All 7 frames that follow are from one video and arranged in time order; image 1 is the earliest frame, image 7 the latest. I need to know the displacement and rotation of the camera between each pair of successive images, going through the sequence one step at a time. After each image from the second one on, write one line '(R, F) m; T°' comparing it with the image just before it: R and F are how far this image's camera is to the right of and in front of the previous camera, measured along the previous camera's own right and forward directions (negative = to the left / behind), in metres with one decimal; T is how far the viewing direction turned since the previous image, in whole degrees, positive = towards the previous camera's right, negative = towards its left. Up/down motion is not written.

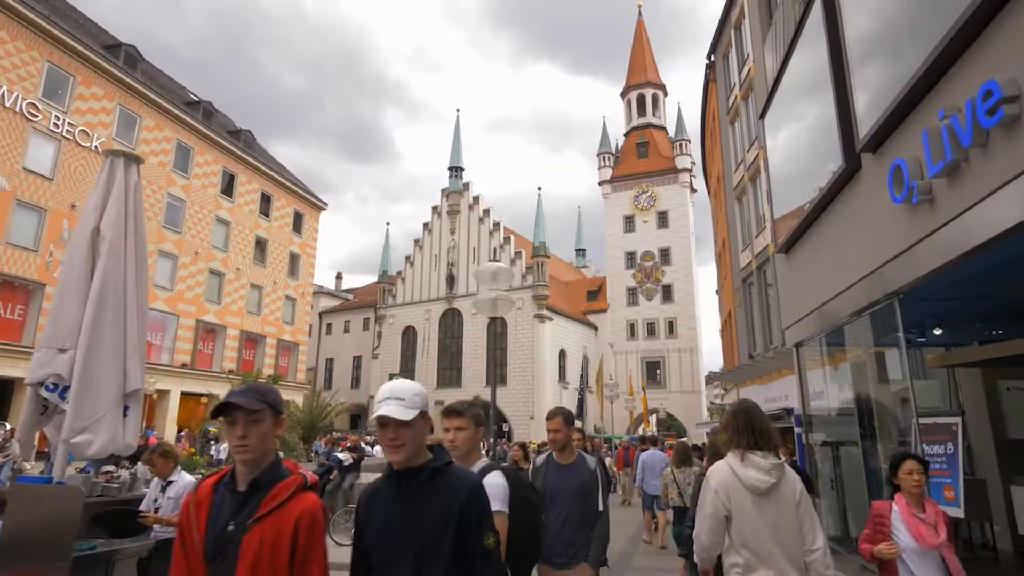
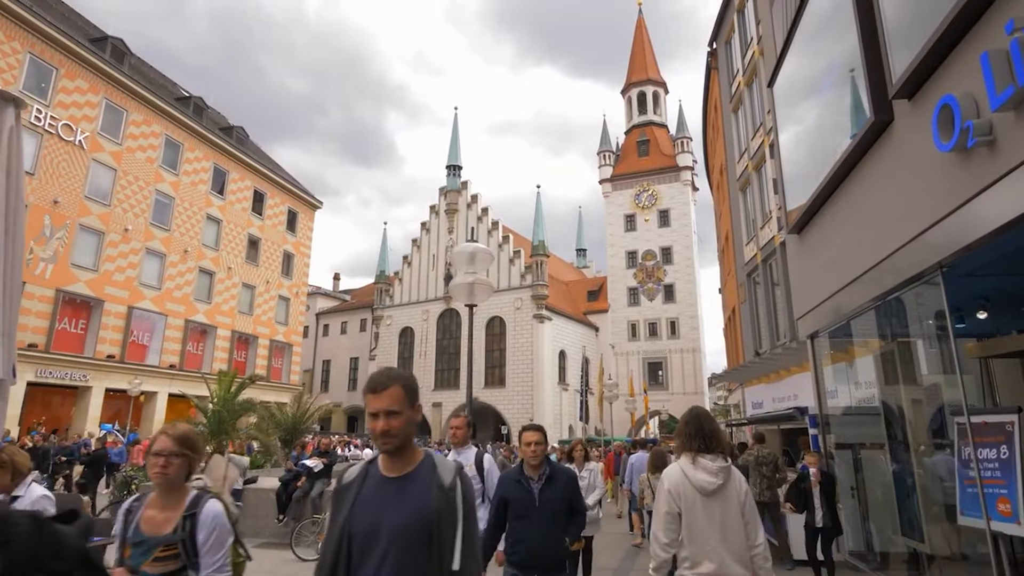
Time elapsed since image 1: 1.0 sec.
(+0.2, +0.8) m; 0°
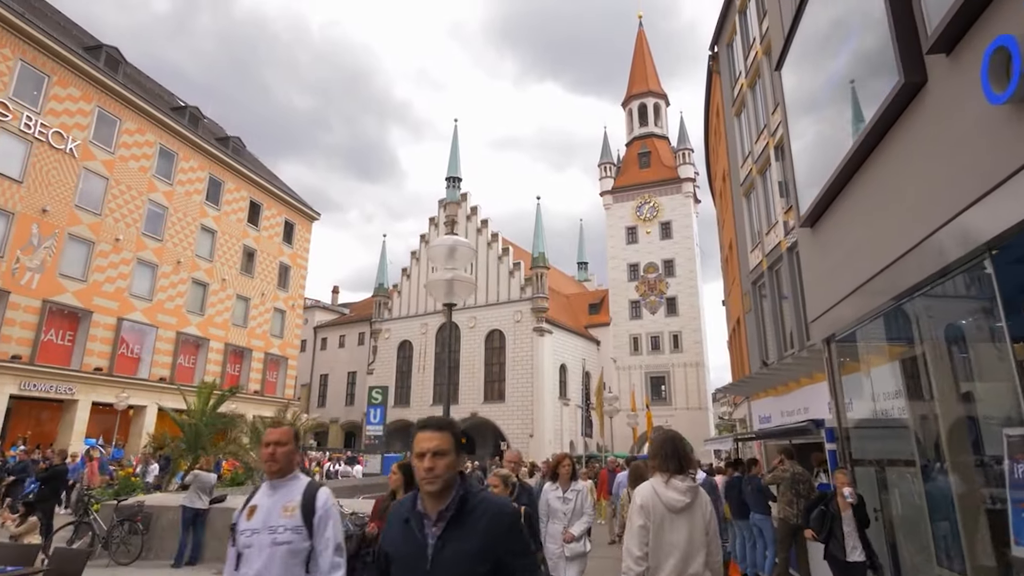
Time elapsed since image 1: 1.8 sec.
(+0.2, +0.7) m; 0°
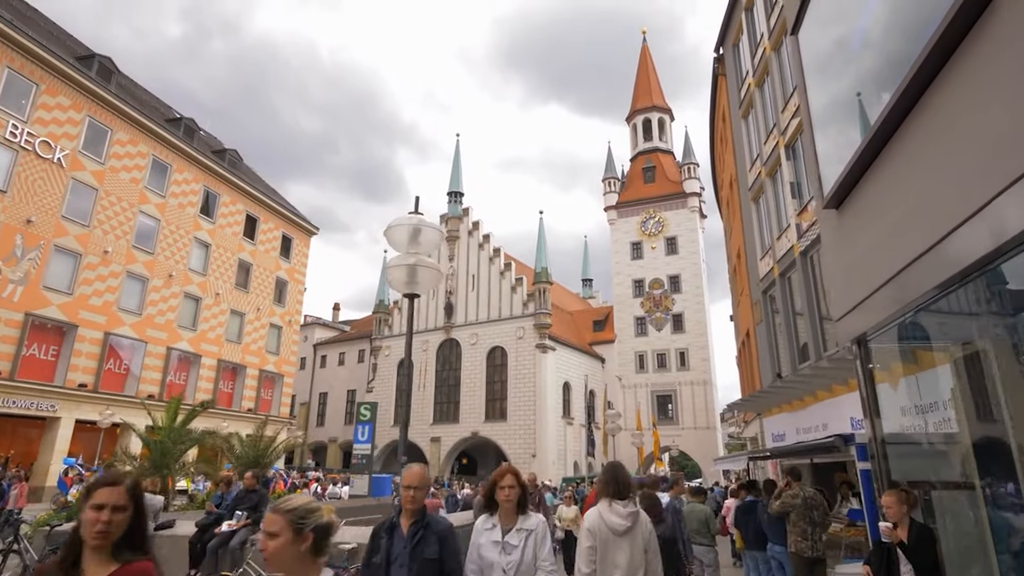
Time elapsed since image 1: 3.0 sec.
(+0.3, +1.0) m; -1°
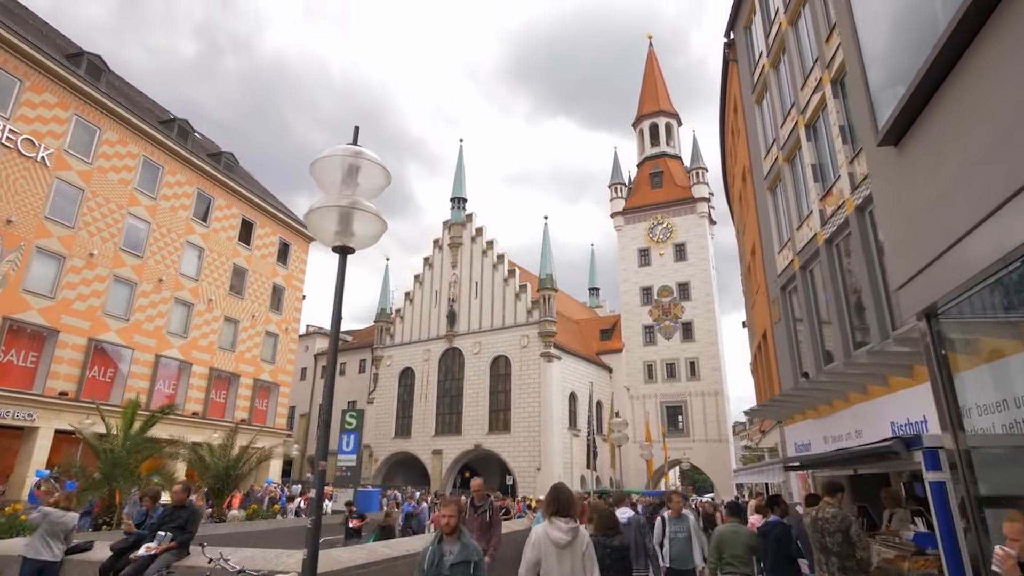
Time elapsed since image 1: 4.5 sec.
(+0.3, +1.3) m; -1°
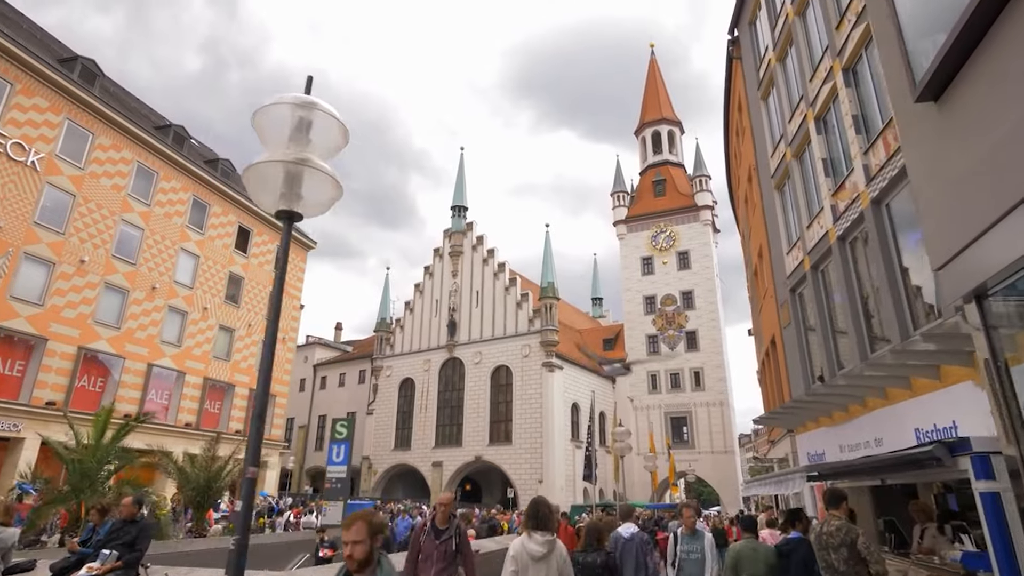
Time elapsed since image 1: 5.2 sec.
(+0.1, +0.6) m; 0°
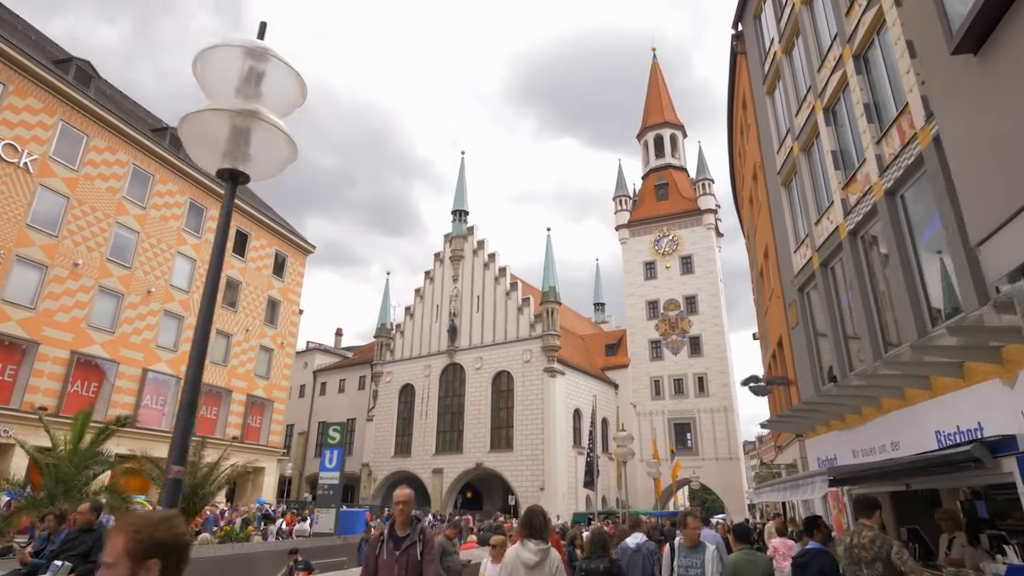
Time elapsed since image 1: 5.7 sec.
(+0.1, +0.5) m; 0°
